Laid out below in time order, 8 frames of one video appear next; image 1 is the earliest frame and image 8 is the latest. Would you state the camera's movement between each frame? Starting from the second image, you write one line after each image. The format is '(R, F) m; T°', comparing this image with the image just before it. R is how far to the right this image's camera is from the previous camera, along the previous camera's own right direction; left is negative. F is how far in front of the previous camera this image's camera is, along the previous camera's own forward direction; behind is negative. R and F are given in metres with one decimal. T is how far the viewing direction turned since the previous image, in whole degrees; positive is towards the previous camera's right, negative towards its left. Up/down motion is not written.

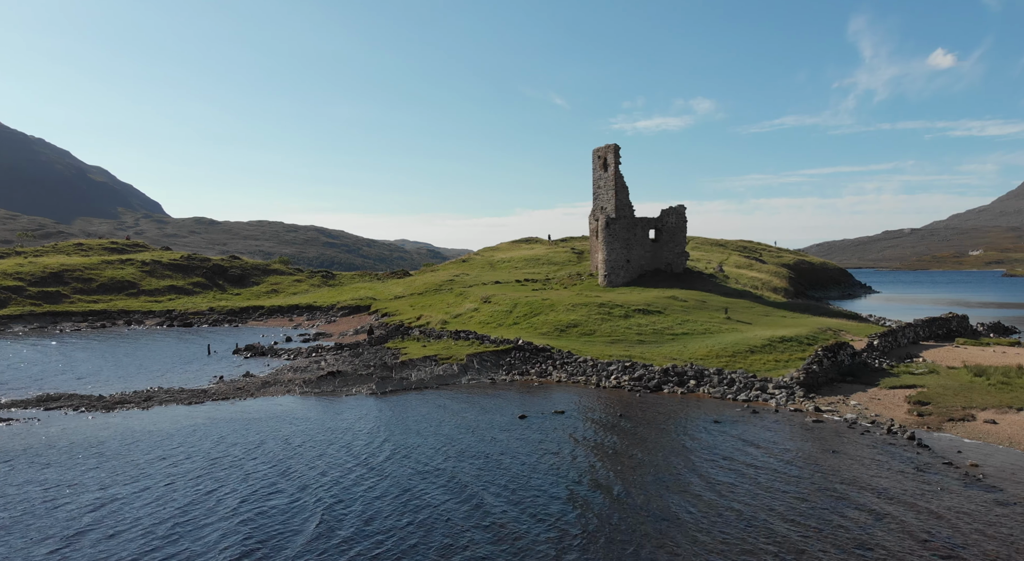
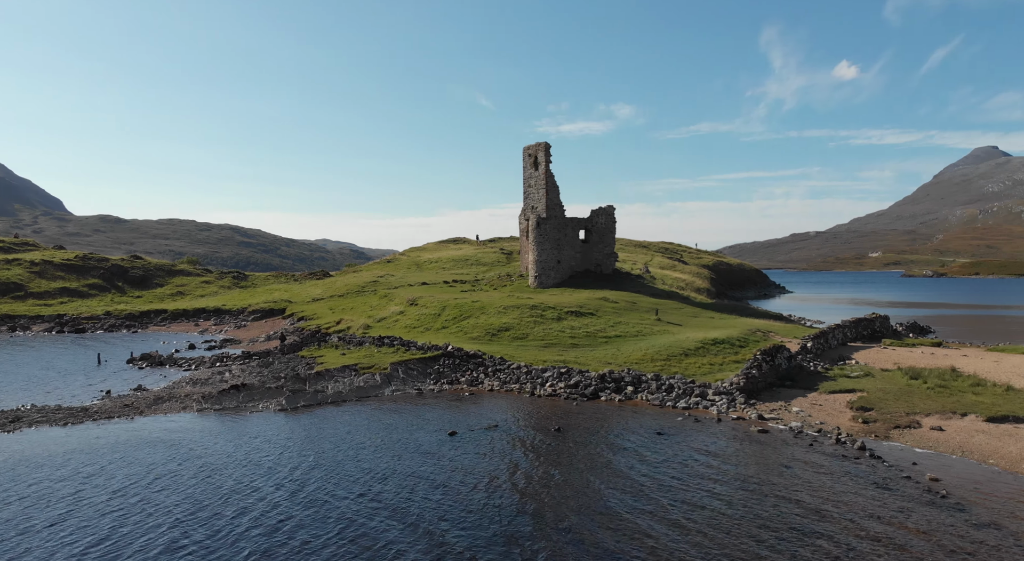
(0.0, +2.5) m; +7°
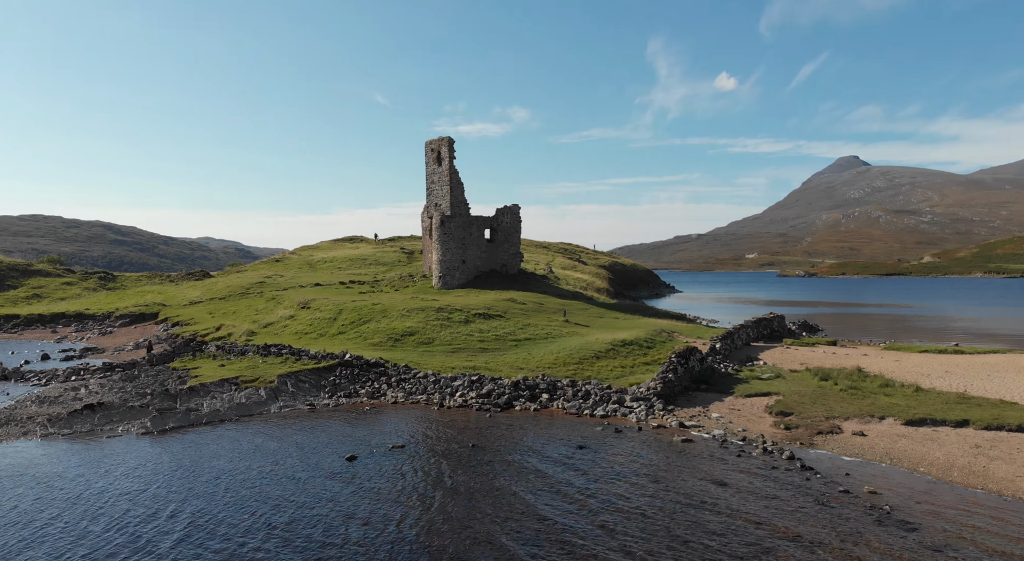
(-0.3, +2.5) m; +10°
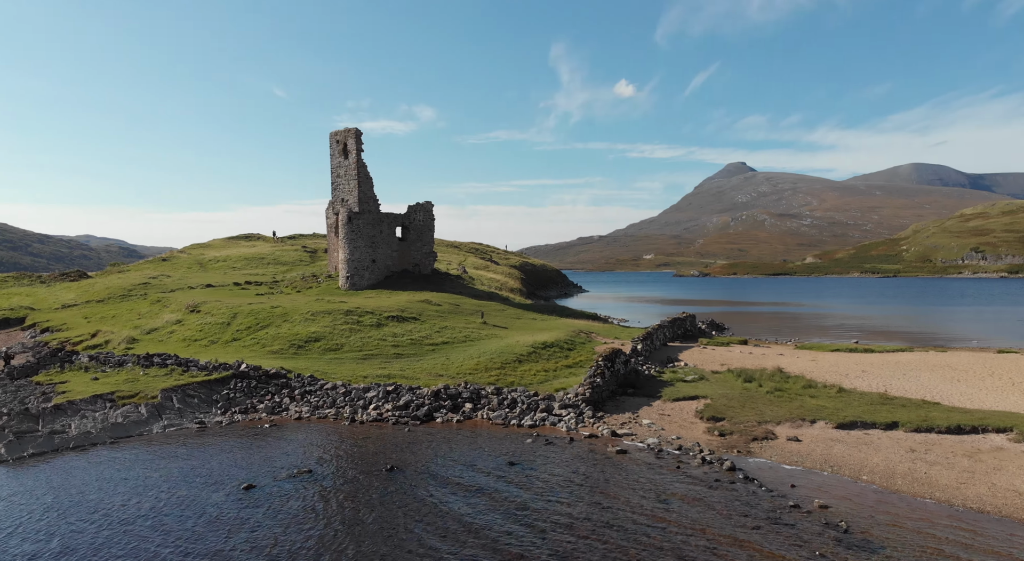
(-0.5, +1.9) m; +9°
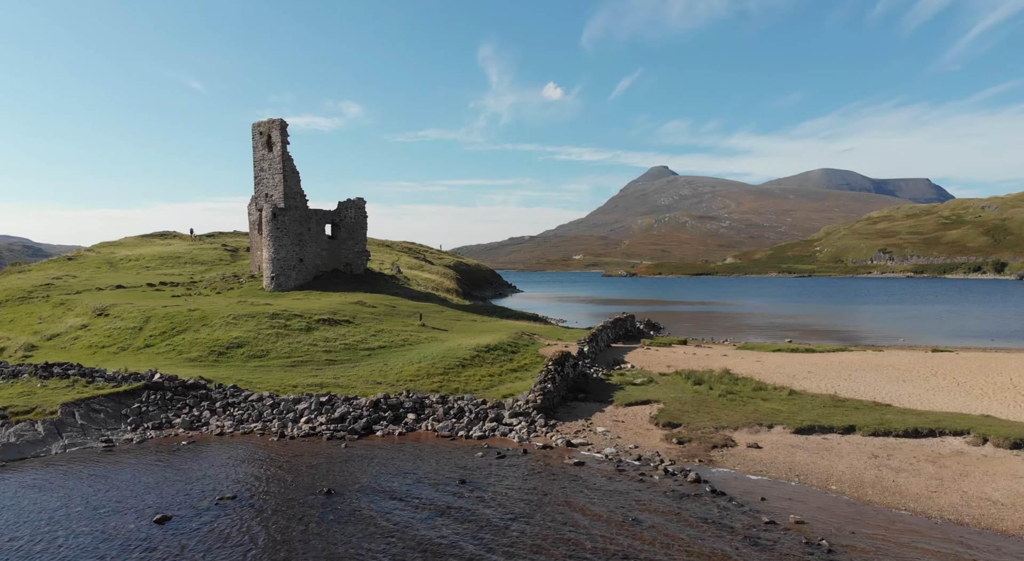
(-0.6, +1.6) m; +7°
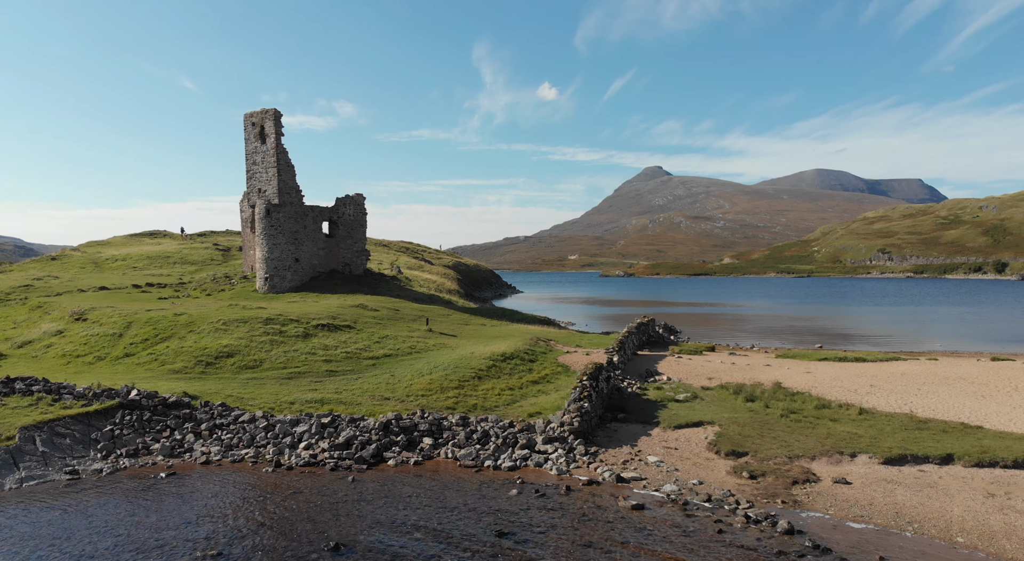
(-1.3, +3.4) m; 0°
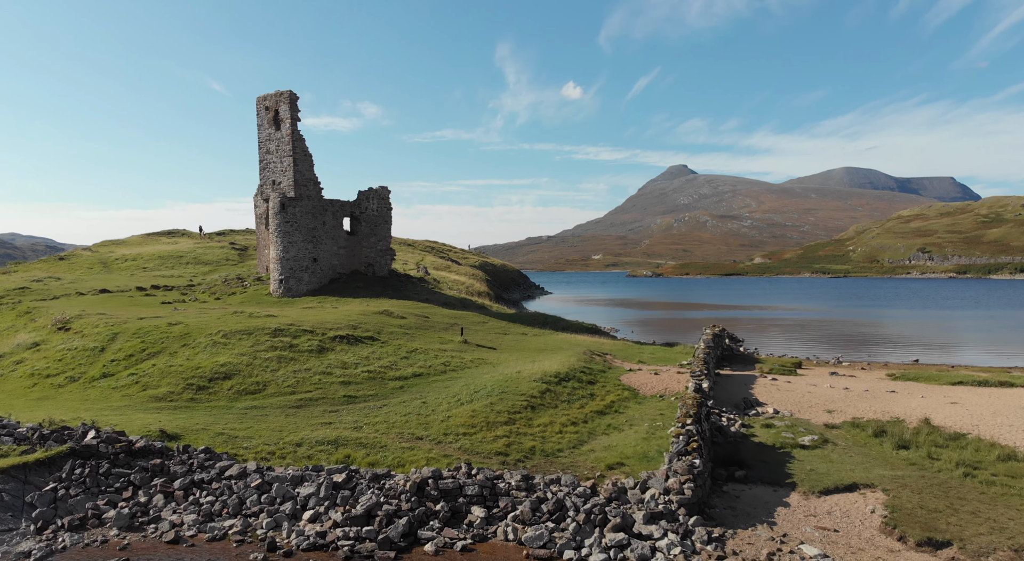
(-1.5, +5.9) m; -2°
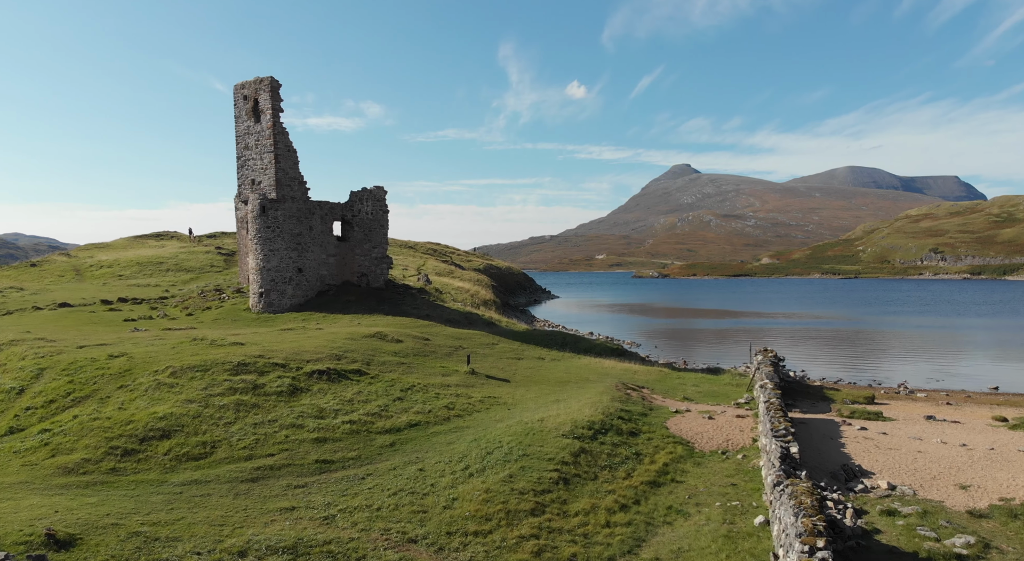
(-0.7, +5.8) m; 0°
